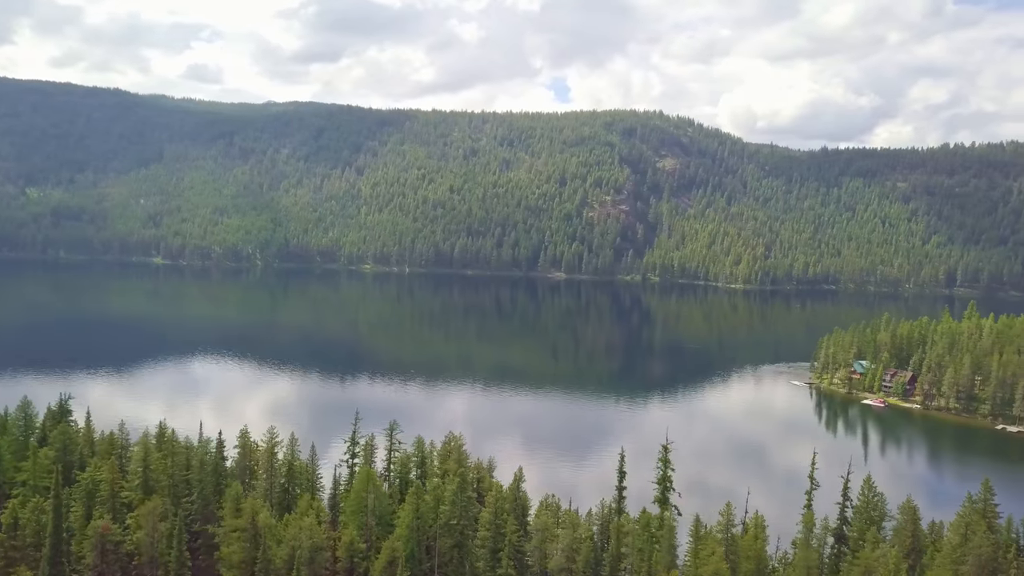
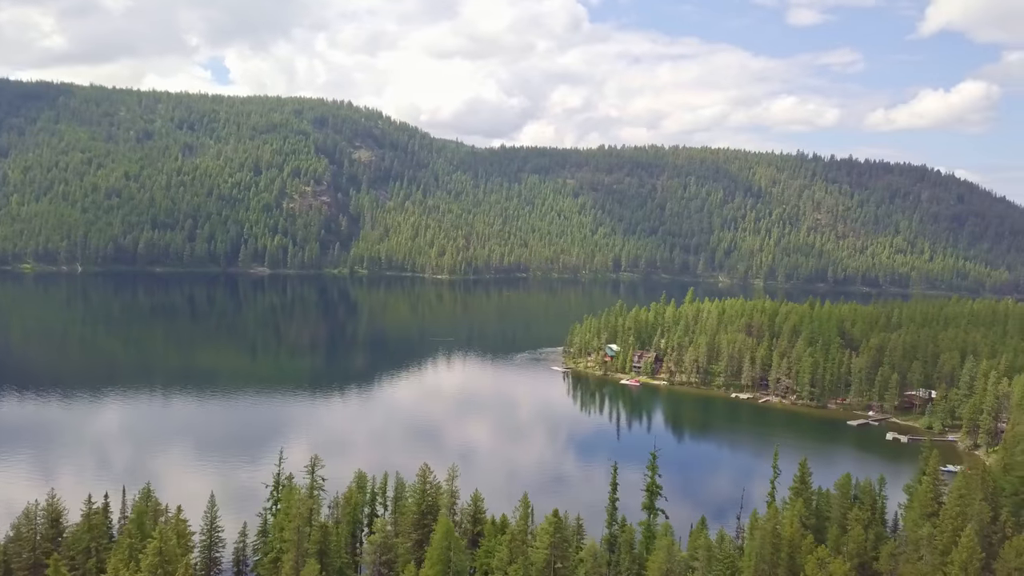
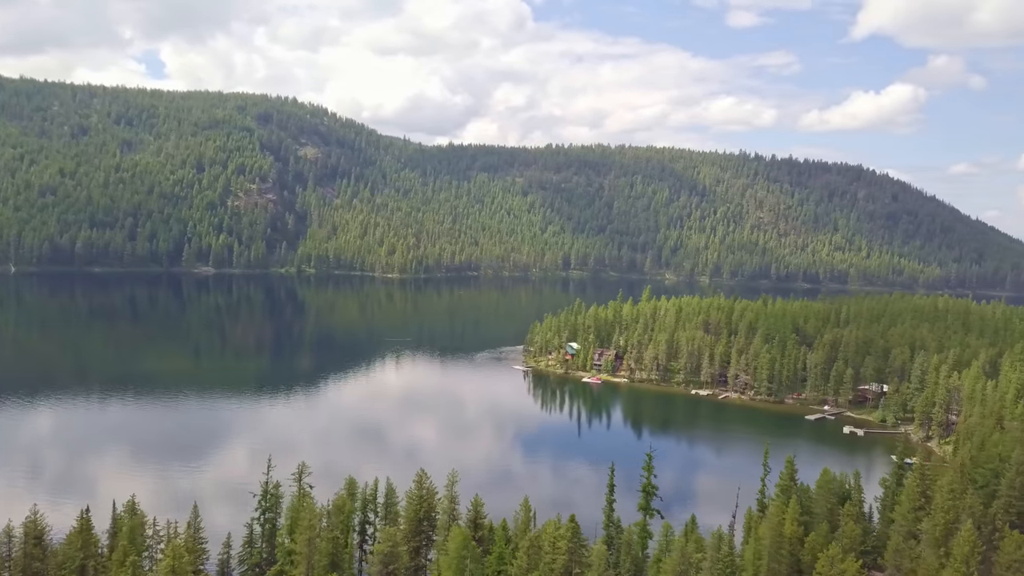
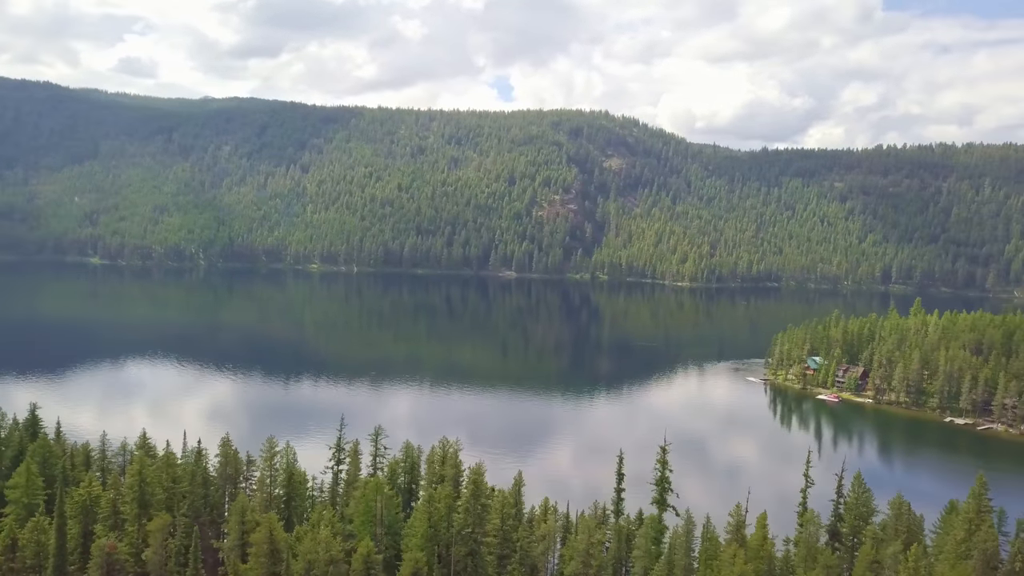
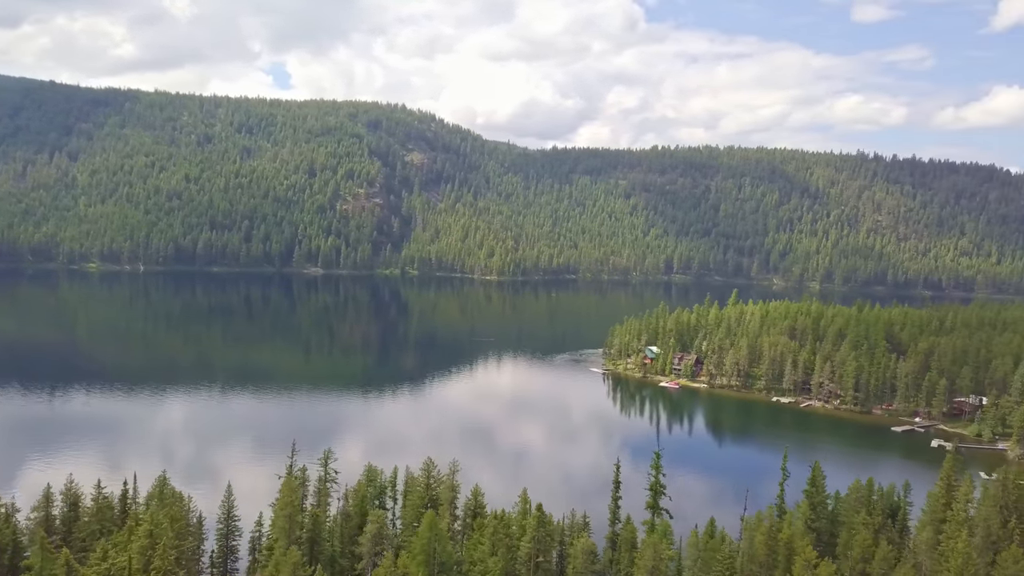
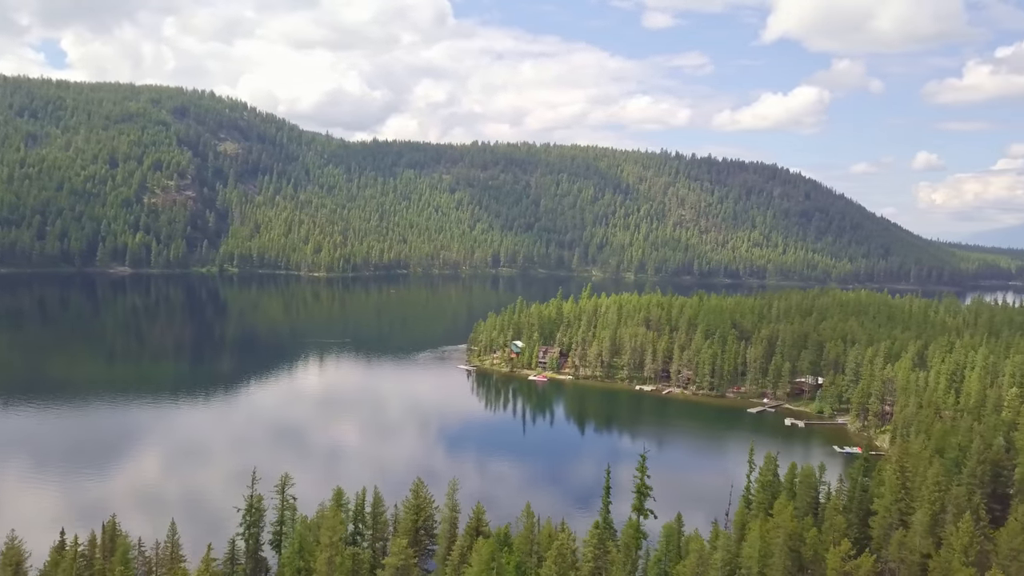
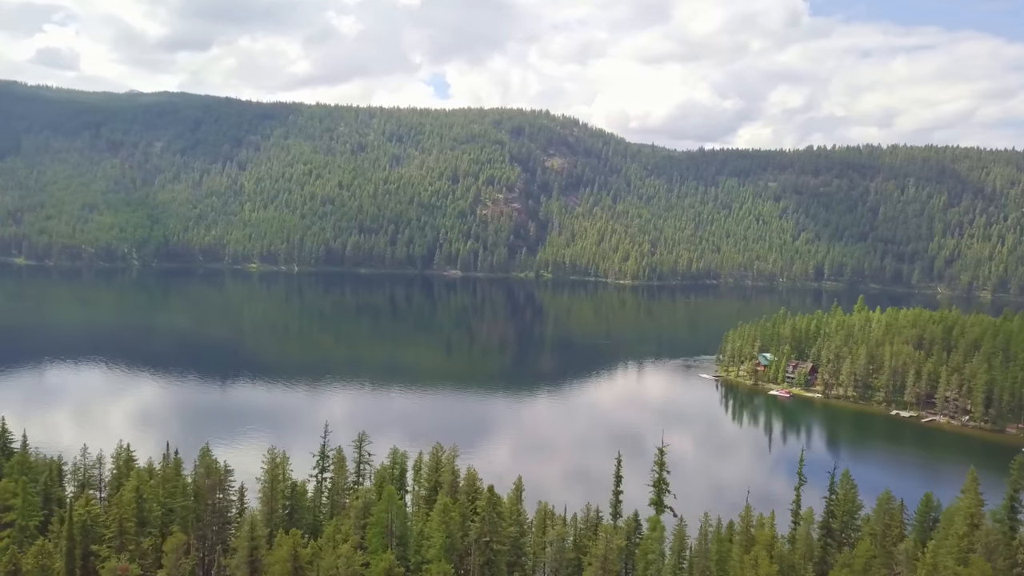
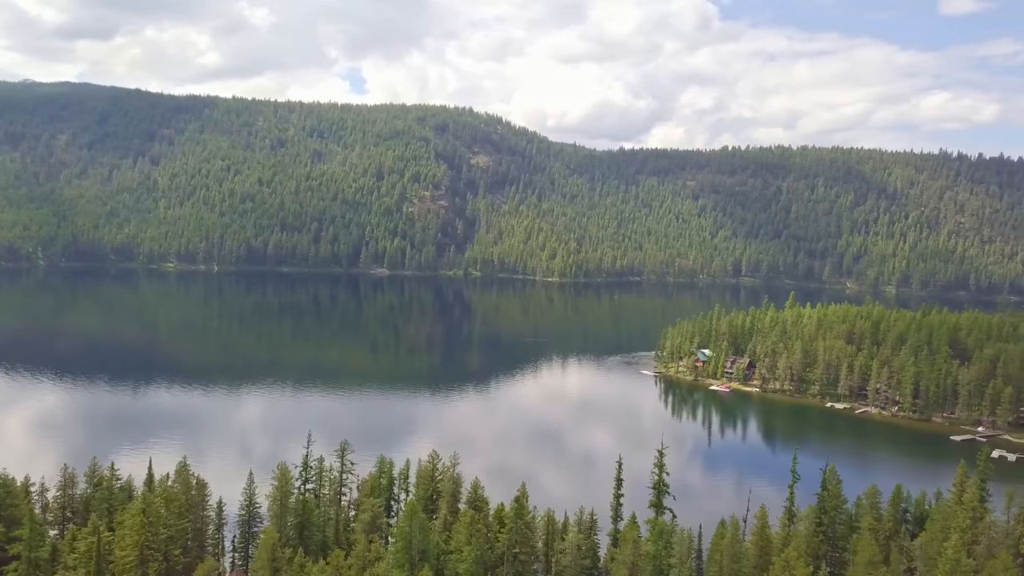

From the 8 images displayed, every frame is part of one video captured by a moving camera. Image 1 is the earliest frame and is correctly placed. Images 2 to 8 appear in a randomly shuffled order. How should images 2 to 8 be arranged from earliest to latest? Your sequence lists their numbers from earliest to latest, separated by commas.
4, 7, 8, 5, 2, 3, 6
